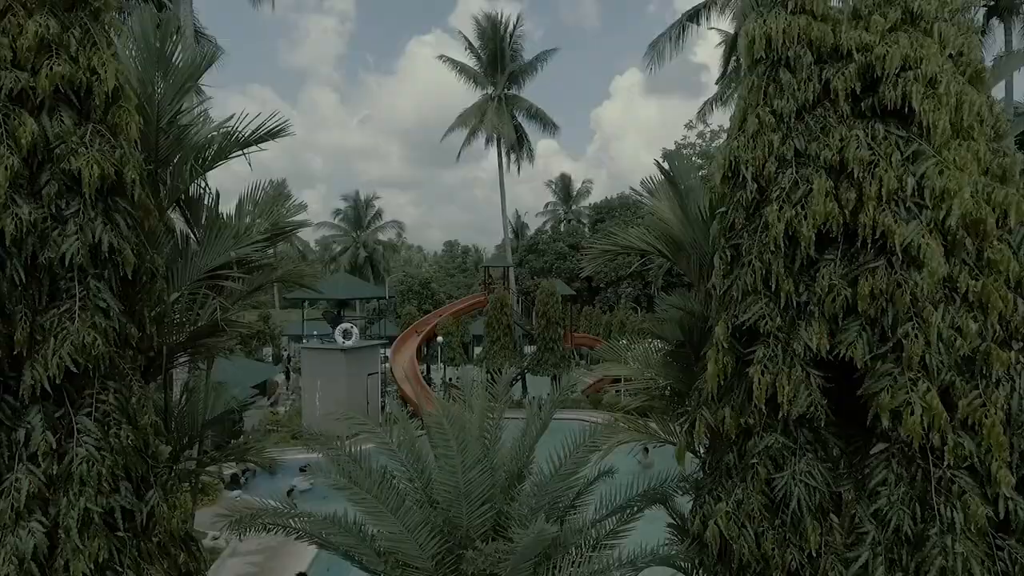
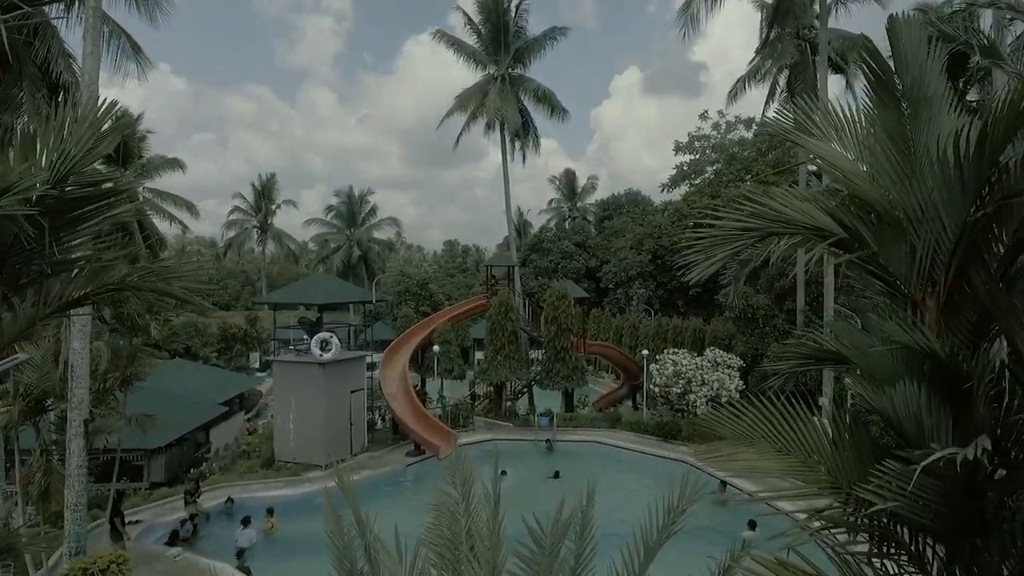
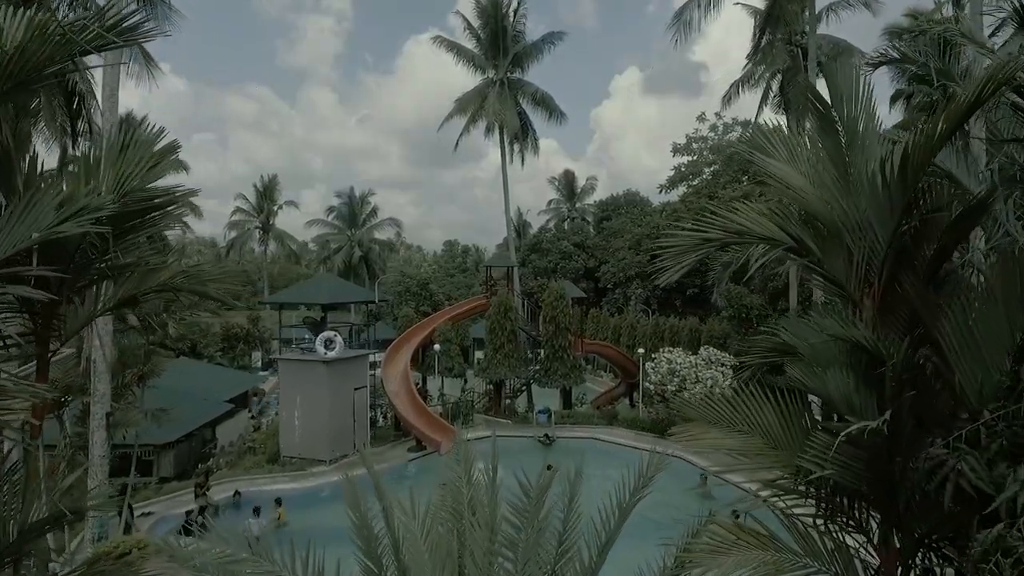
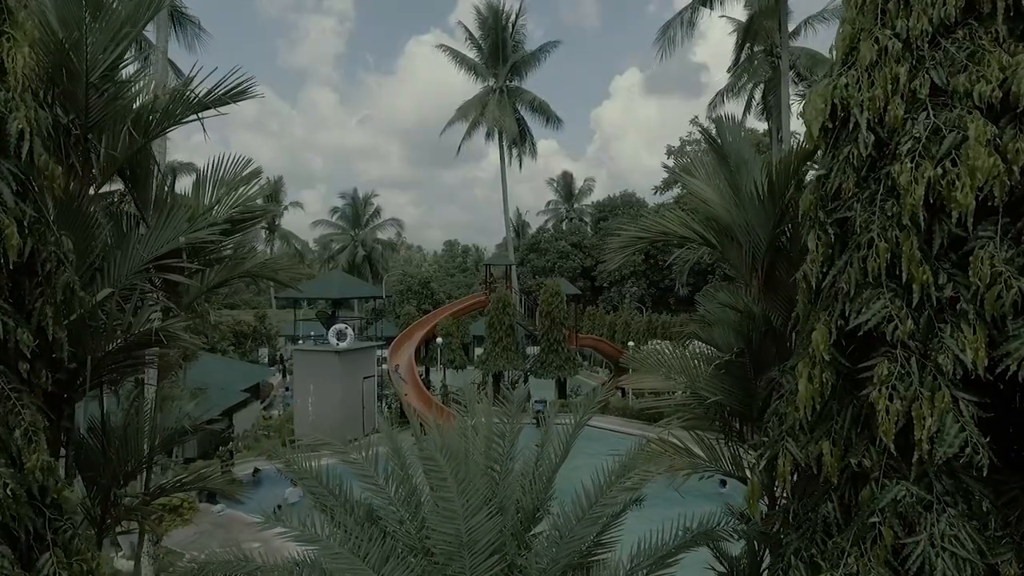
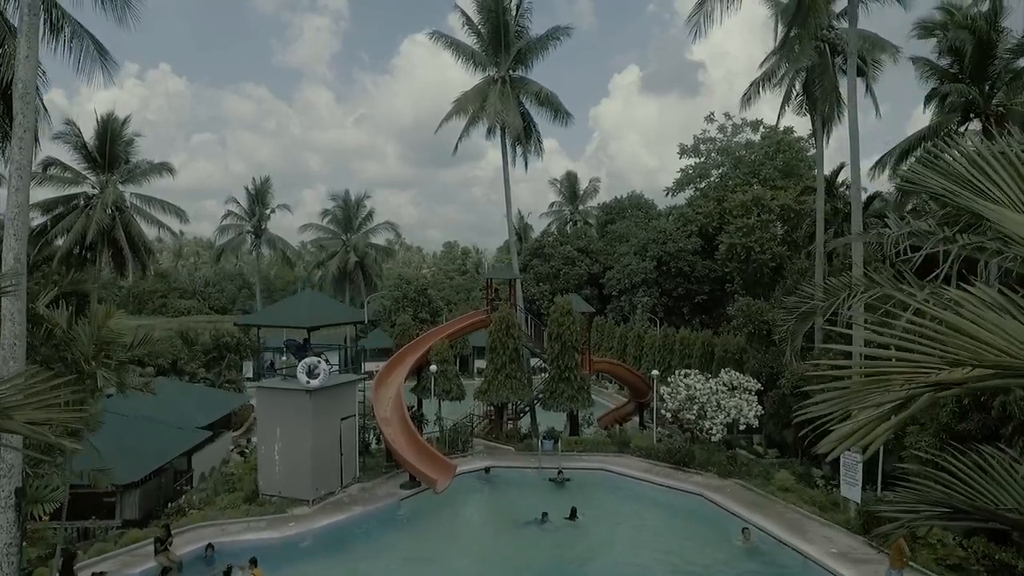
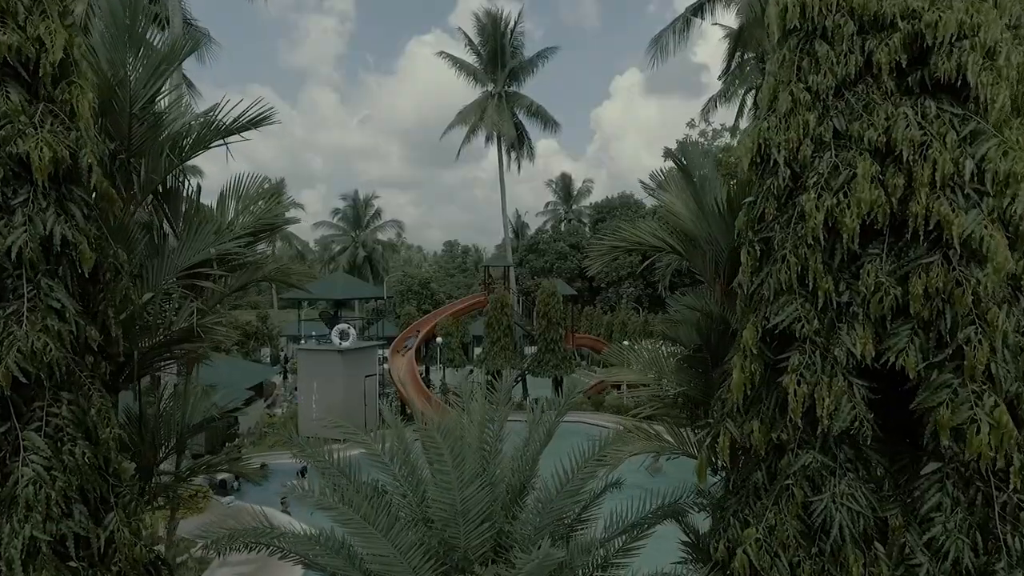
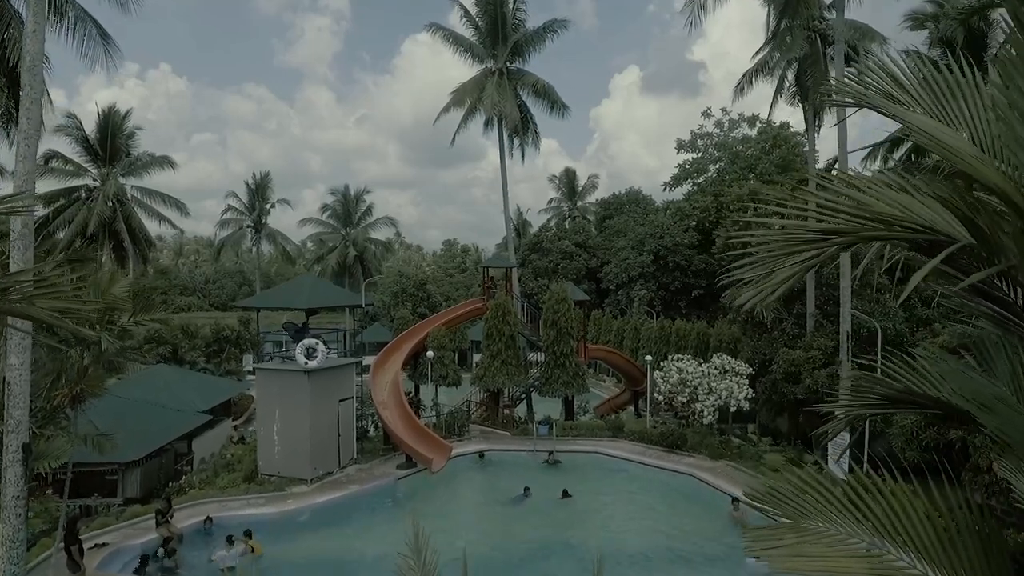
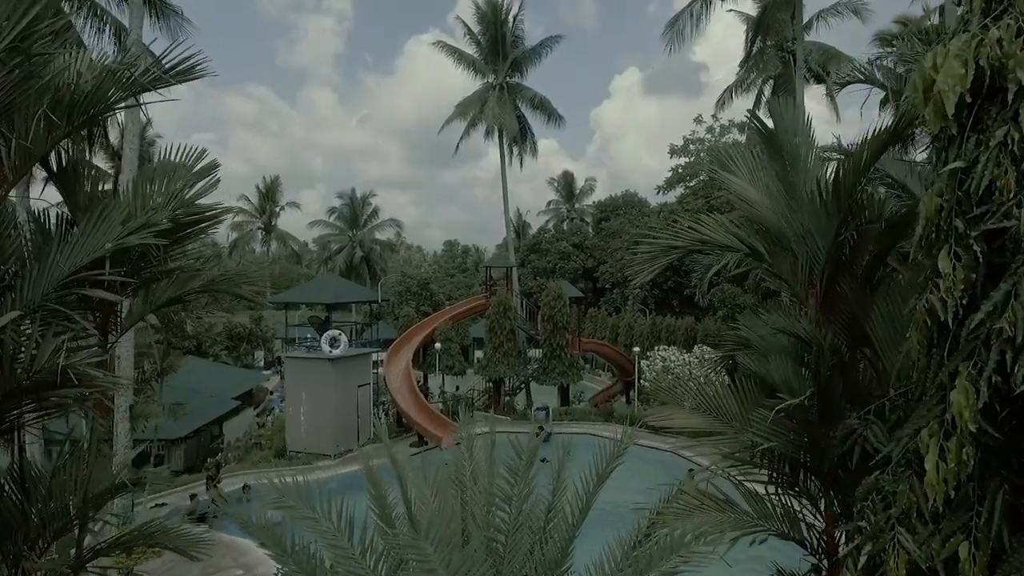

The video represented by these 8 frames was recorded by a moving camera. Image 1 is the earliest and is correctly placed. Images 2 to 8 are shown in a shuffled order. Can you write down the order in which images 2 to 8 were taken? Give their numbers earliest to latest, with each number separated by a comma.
6, 4, 8, 3, 2, 7, 5
